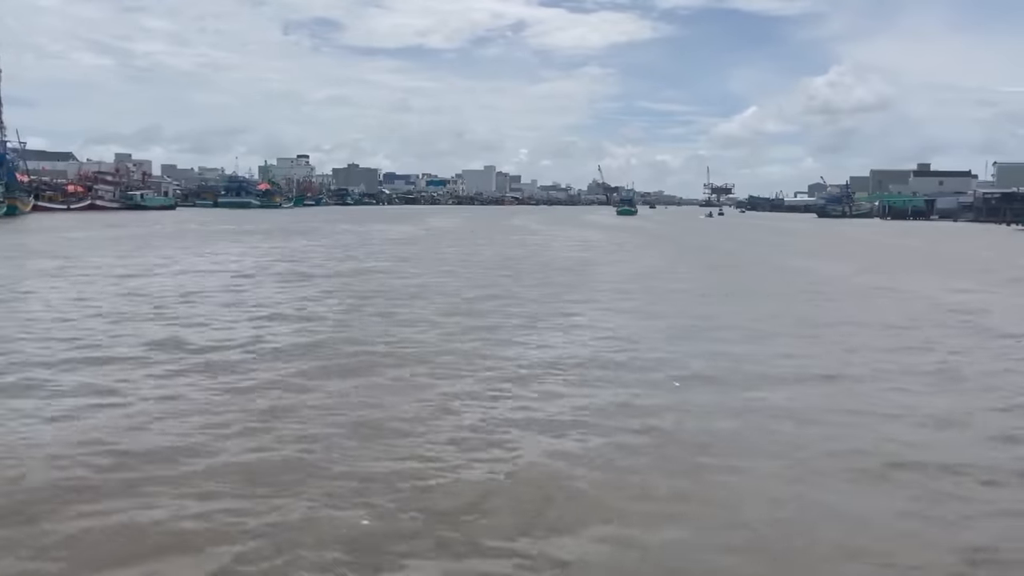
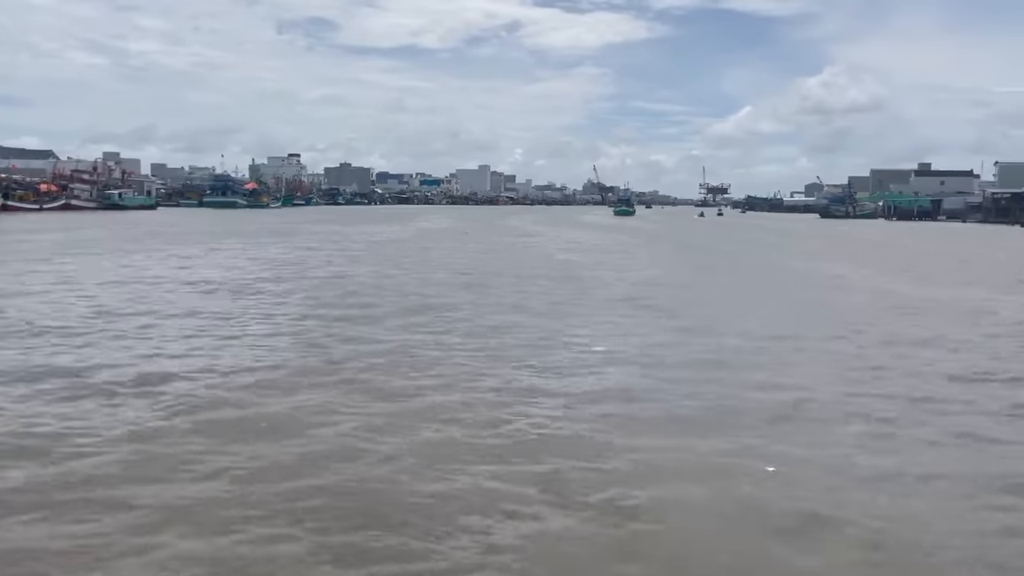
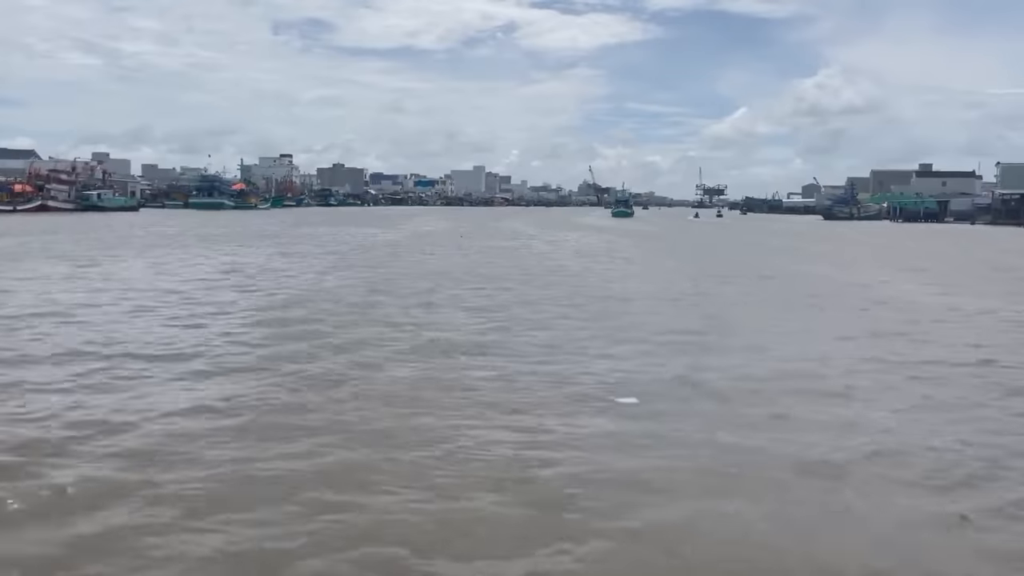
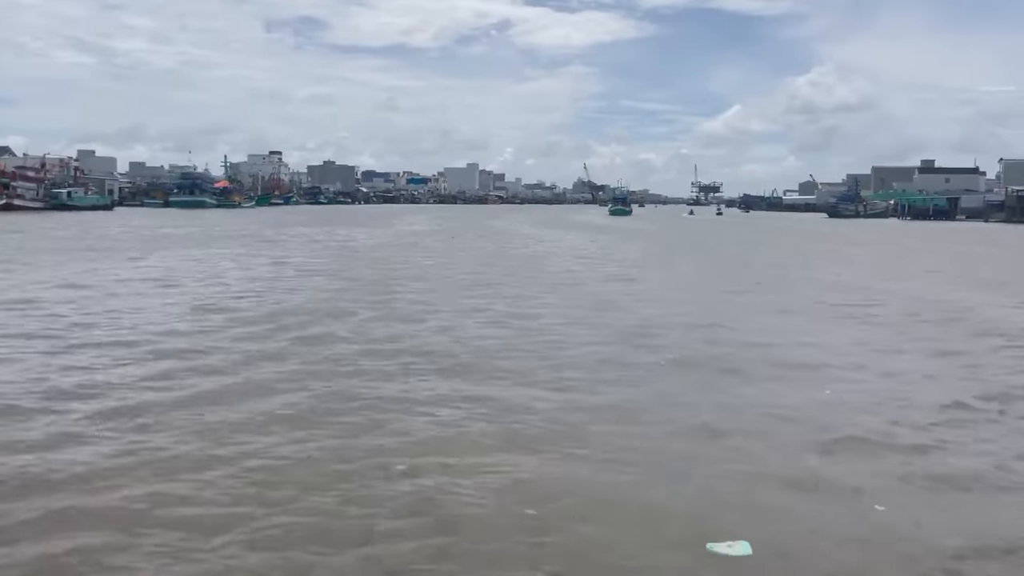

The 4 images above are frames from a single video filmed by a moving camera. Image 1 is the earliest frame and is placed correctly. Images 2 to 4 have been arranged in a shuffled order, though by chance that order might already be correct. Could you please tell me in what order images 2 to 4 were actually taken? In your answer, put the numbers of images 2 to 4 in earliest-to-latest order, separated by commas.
2, 3, 4
